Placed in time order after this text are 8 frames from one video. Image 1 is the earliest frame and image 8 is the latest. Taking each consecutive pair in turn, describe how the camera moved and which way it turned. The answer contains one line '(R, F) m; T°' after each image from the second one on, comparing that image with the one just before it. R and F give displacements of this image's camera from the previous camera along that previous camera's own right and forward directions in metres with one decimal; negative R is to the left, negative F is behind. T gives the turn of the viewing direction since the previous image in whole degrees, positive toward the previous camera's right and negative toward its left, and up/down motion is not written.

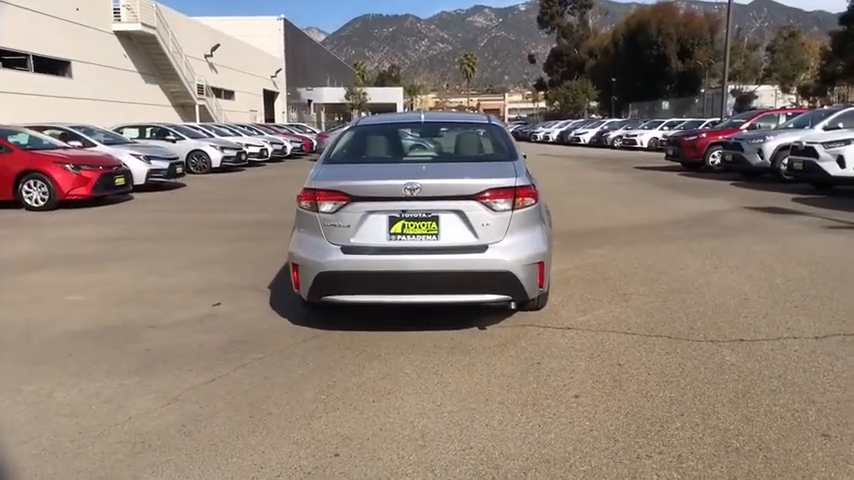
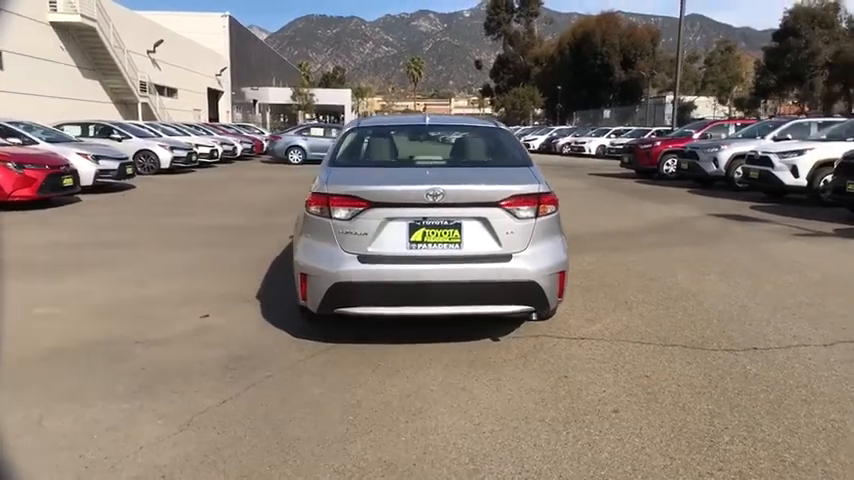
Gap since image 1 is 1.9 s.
(-0.6, +0.2) m; +5°
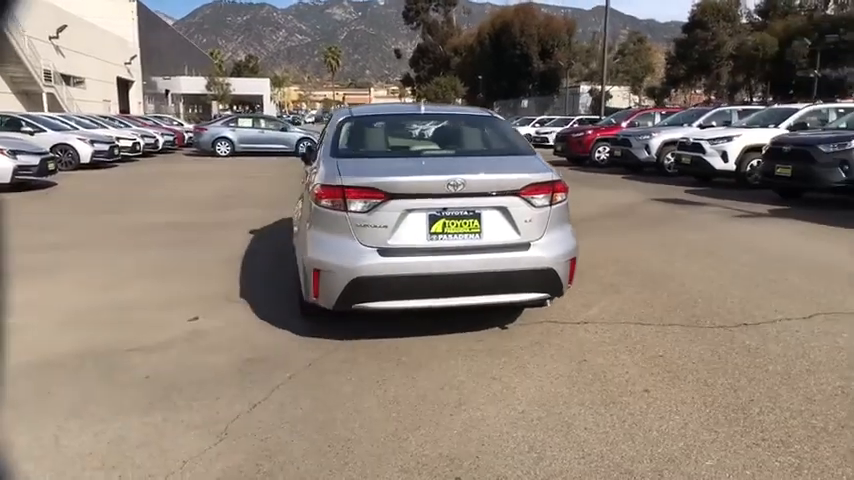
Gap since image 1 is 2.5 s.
(-0.7, +0.1) m; +8°
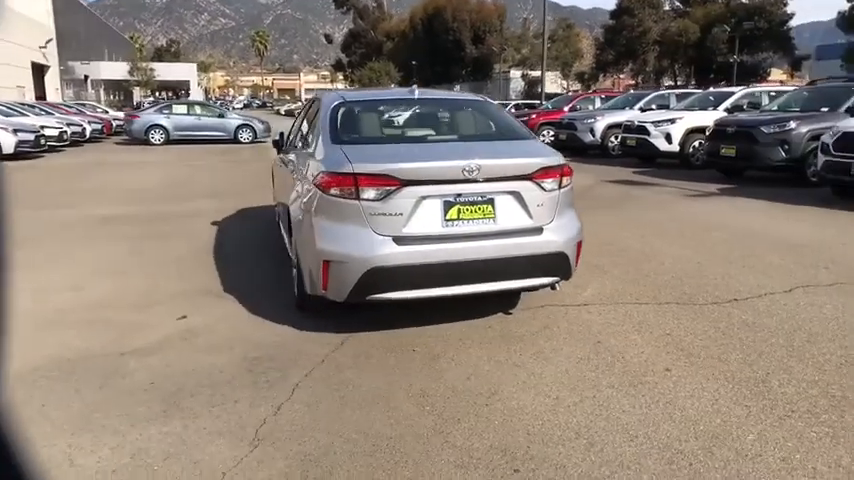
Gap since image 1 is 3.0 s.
(-0.6, +0.1) m; +6°
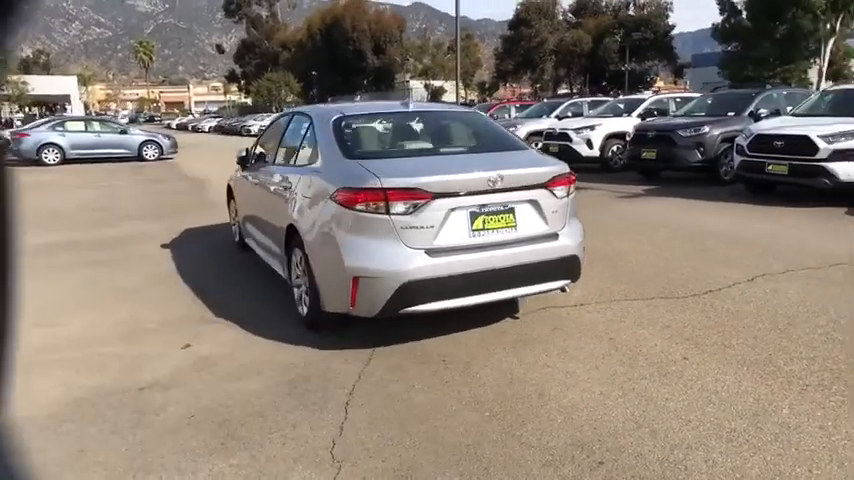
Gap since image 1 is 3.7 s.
(-0.9, 0.0) m; +9°
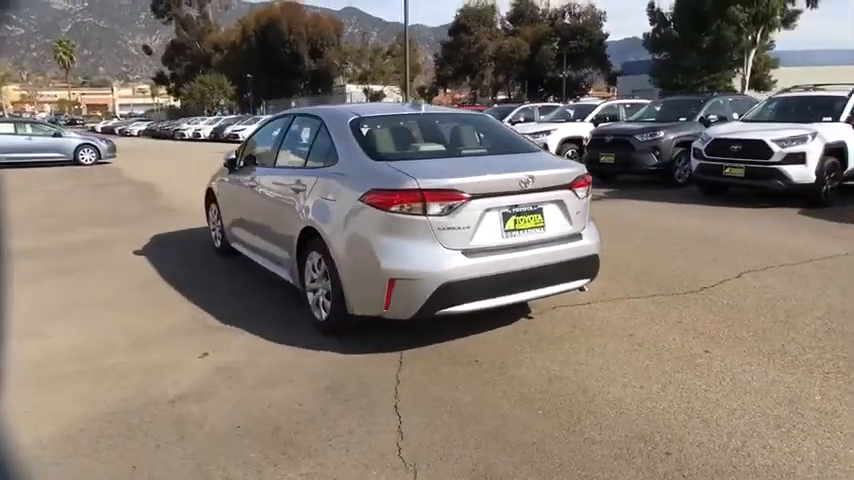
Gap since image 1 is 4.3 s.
(-0.7, 0.0) m; +6°
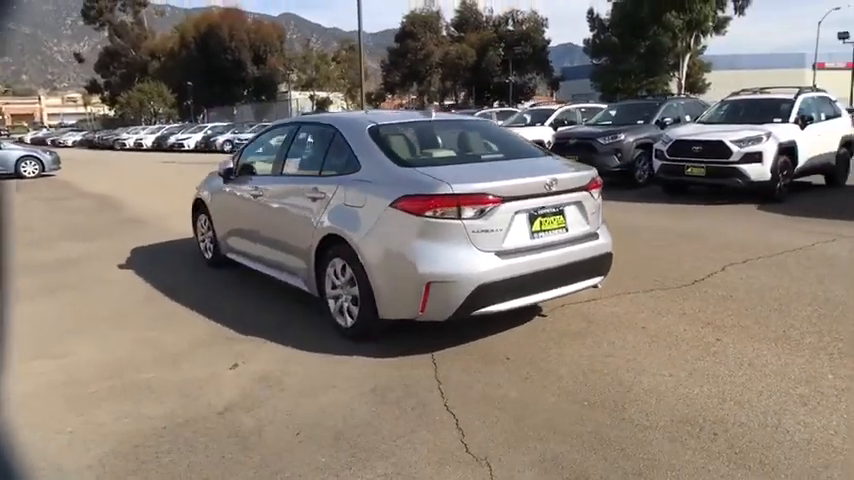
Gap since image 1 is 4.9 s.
(-0.7, -0.1) m; +5°
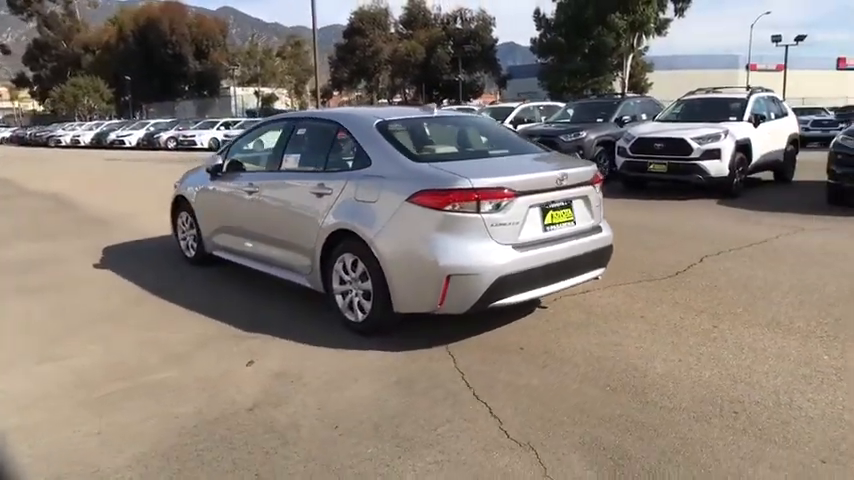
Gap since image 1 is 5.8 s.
(-0.6, 0.0) m; +5°
